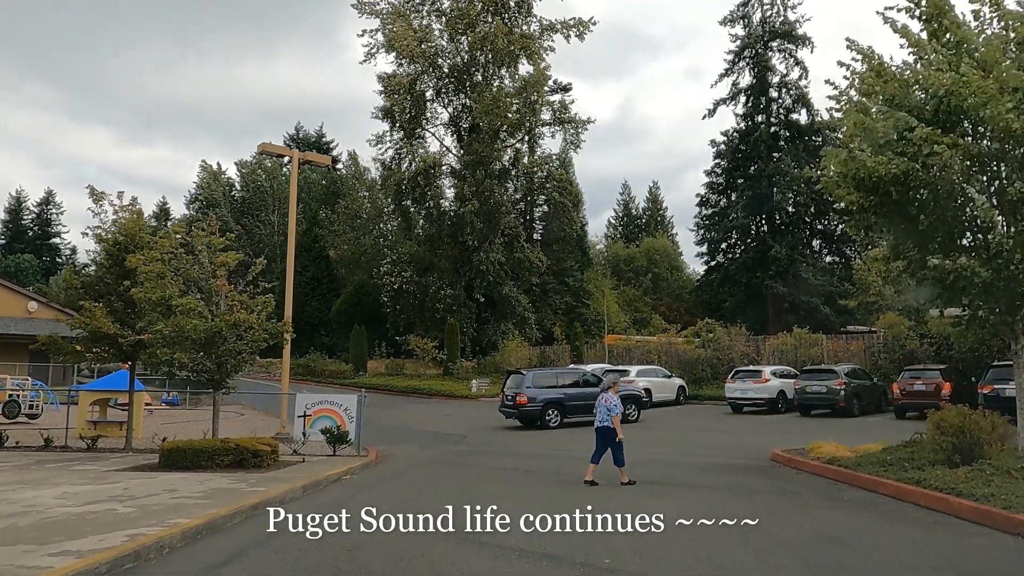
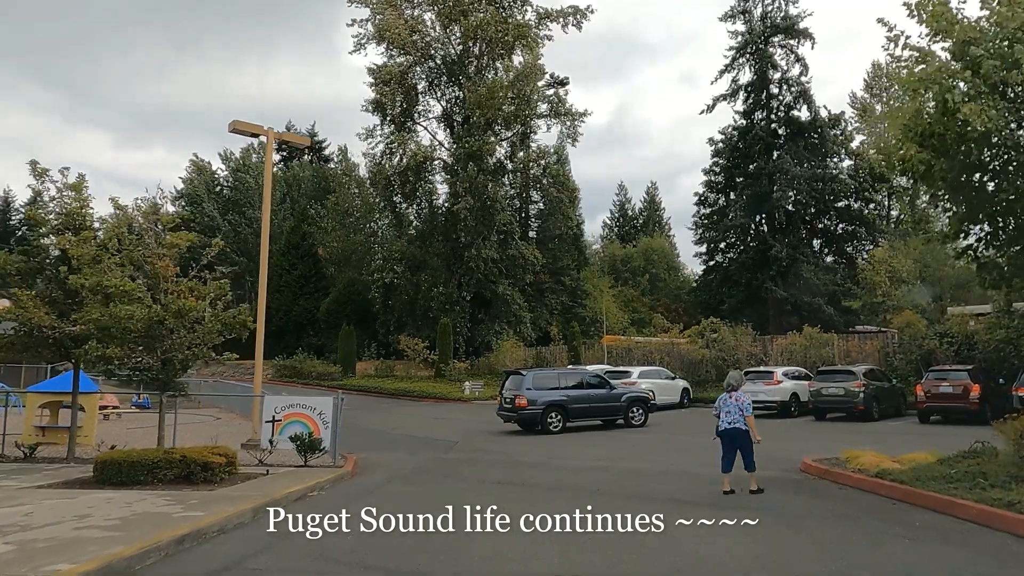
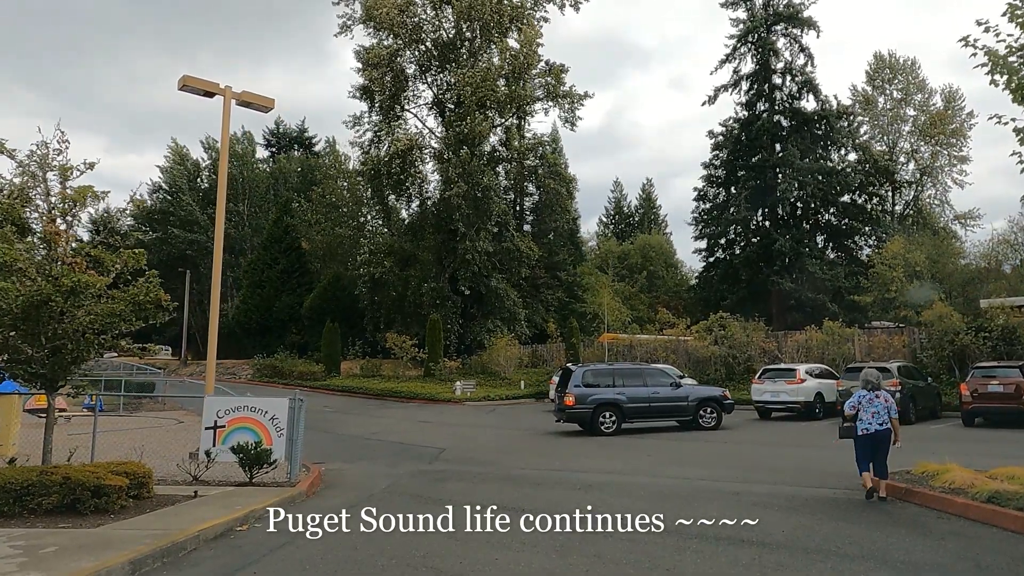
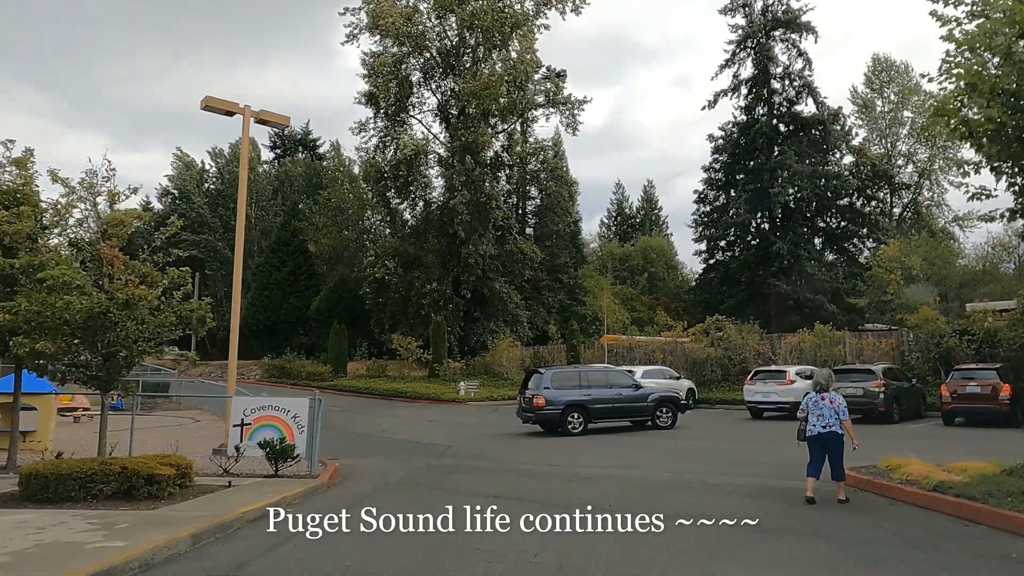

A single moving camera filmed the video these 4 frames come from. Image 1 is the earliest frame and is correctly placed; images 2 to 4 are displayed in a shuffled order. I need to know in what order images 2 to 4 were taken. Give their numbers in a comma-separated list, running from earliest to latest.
2, 4, 3
